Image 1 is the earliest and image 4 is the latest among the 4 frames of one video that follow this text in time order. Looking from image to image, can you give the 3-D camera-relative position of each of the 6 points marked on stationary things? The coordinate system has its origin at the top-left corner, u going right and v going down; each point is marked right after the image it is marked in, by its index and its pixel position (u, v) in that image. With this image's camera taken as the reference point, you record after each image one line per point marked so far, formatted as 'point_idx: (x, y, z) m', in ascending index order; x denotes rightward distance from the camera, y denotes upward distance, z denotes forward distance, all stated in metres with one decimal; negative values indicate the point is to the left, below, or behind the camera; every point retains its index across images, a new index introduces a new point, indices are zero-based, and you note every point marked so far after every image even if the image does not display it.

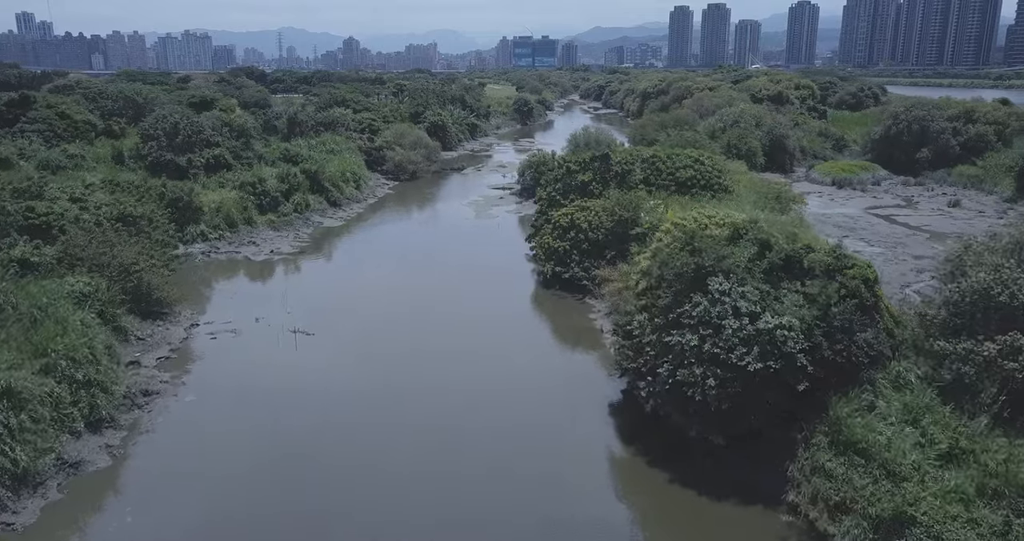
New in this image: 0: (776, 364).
0: (+4.4, -1.6, +12.7) m
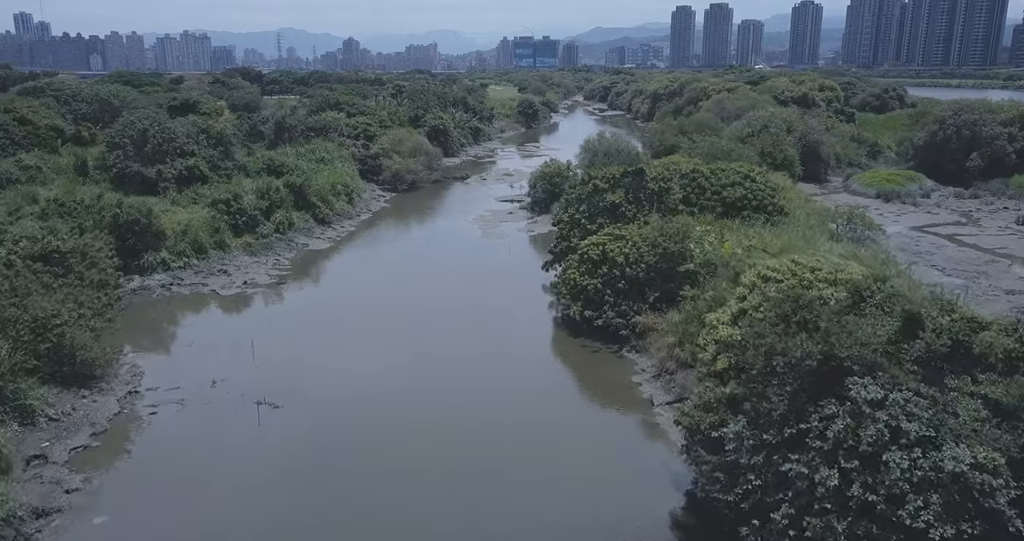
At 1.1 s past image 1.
0: (+4.9, -2.7, +8.2) m
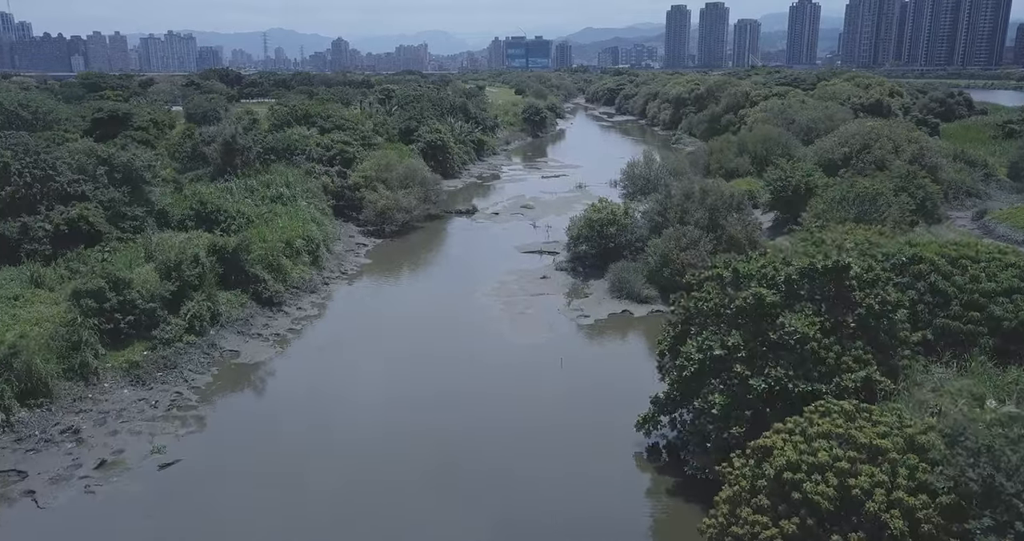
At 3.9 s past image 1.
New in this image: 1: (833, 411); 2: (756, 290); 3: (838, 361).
0: (+6.5, -5.8, -3.3) m
1: (+4.4, -1.9, +10.5) m
2: (+4.2, -0.3, +13.3) m
3: (+5.1, -1.4, +12.1) m
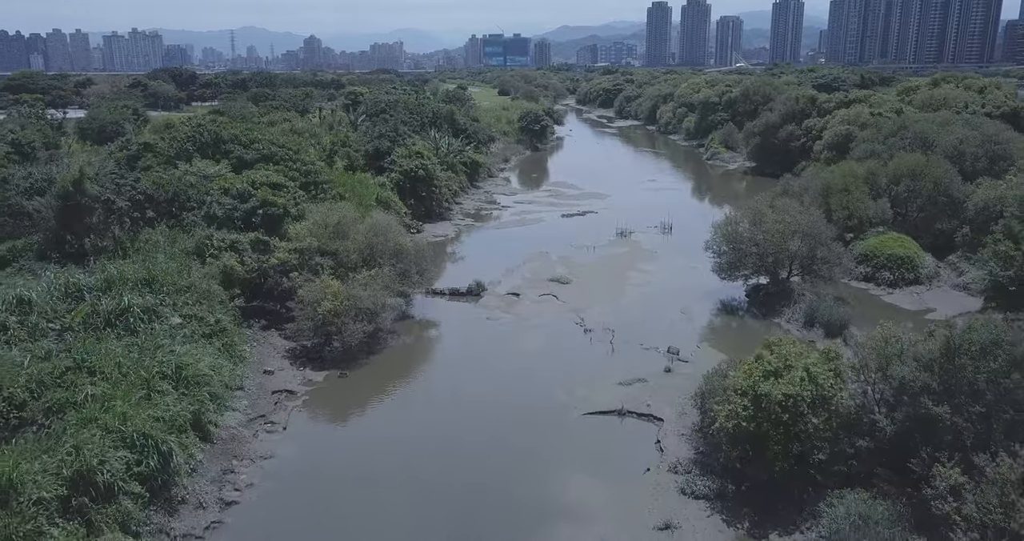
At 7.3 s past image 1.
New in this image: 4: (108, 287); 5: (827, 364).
0: (+8.8, -9.7, -17.8) m
1: (+6.2, -5.8, -4.1) m
2: (+5.9, -4.2, -1.3) m
3: (+6.9, -5.2, -2.5) m
4: (-9.3, -0.3, +17.5) m
5: (+5.3, -1.6, +13.0) m
